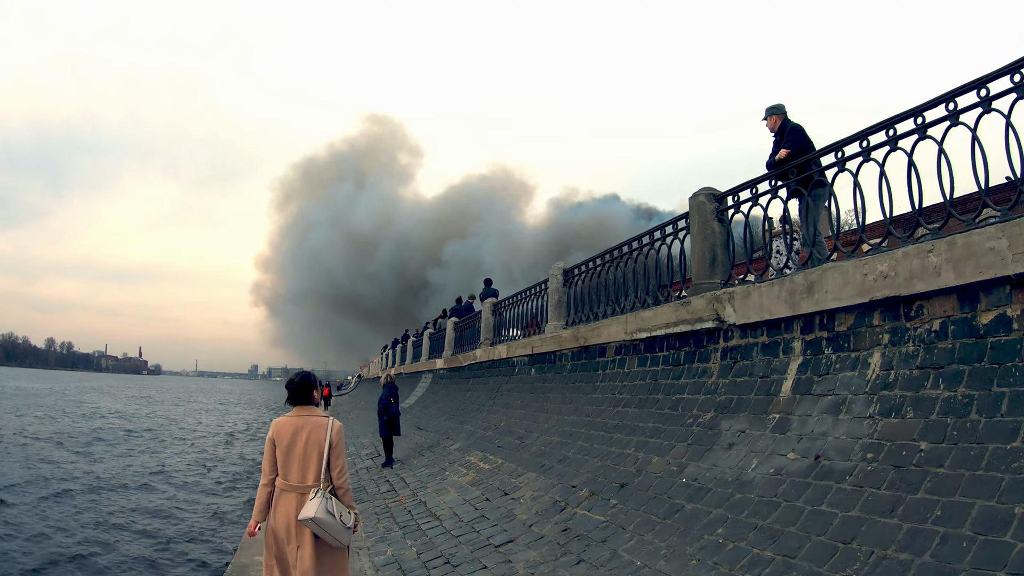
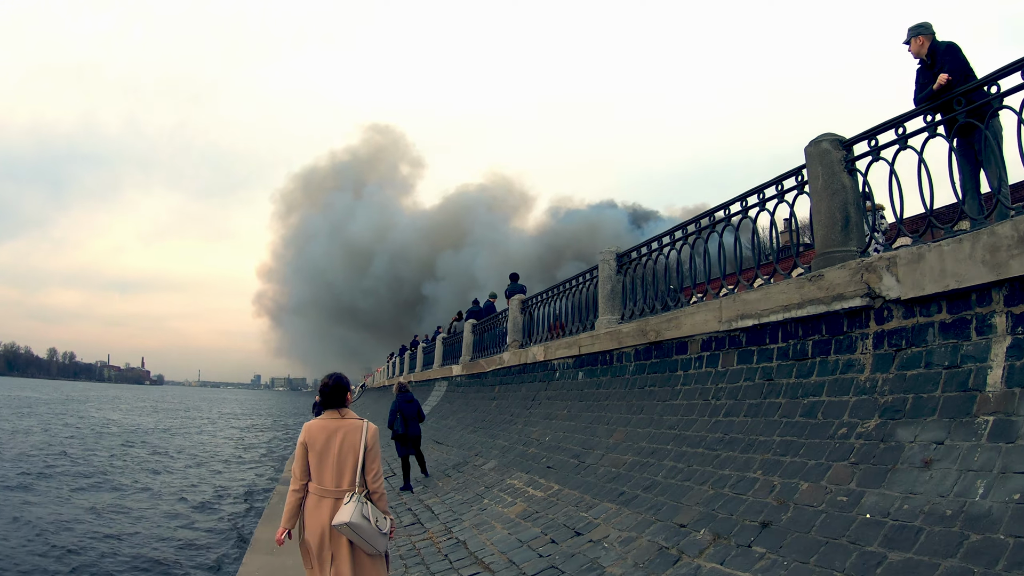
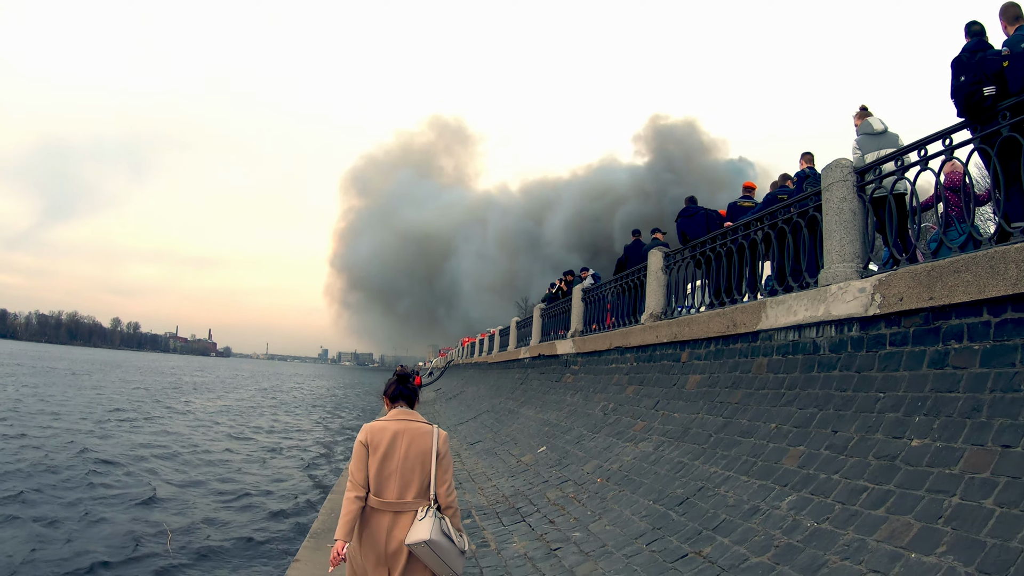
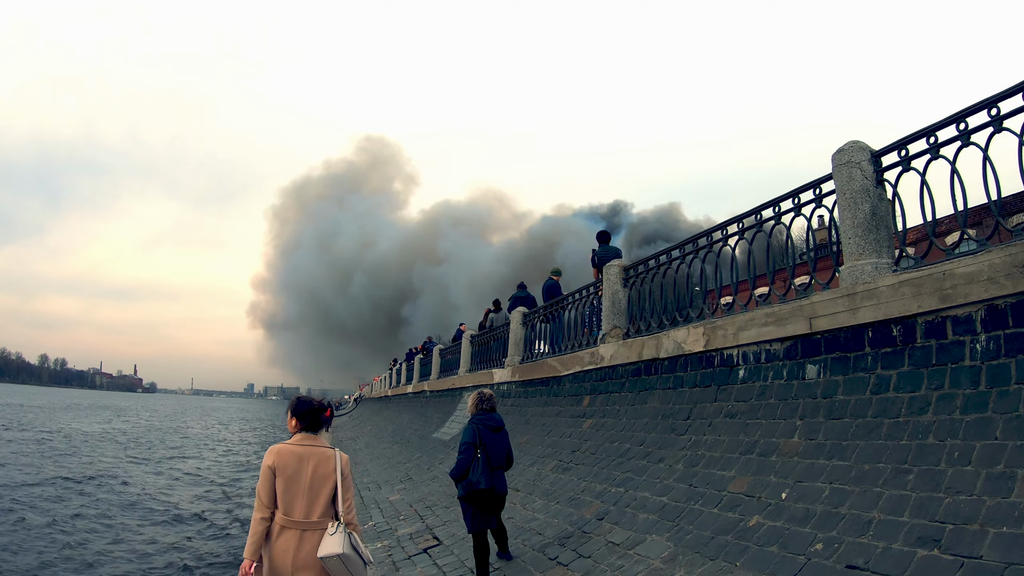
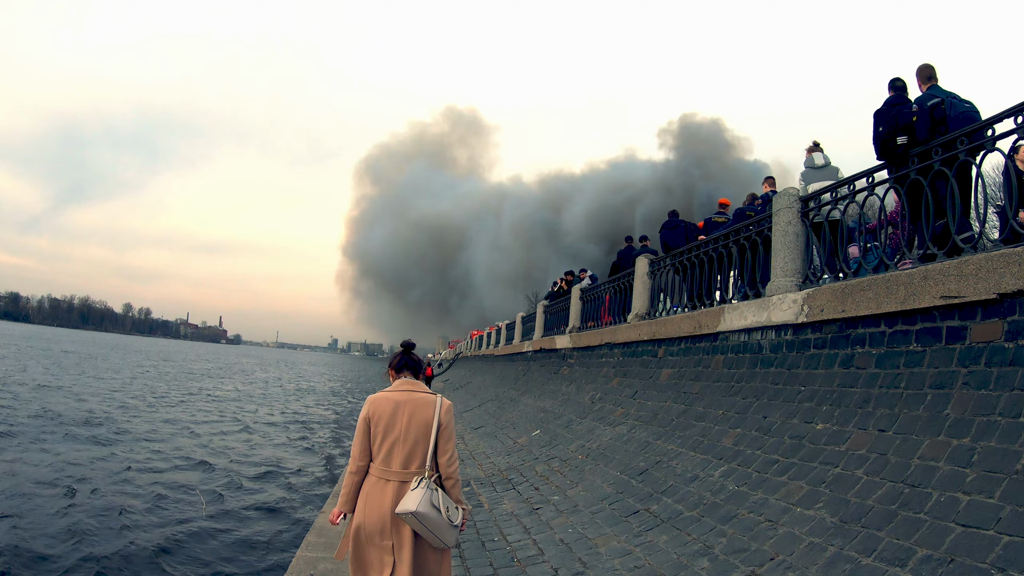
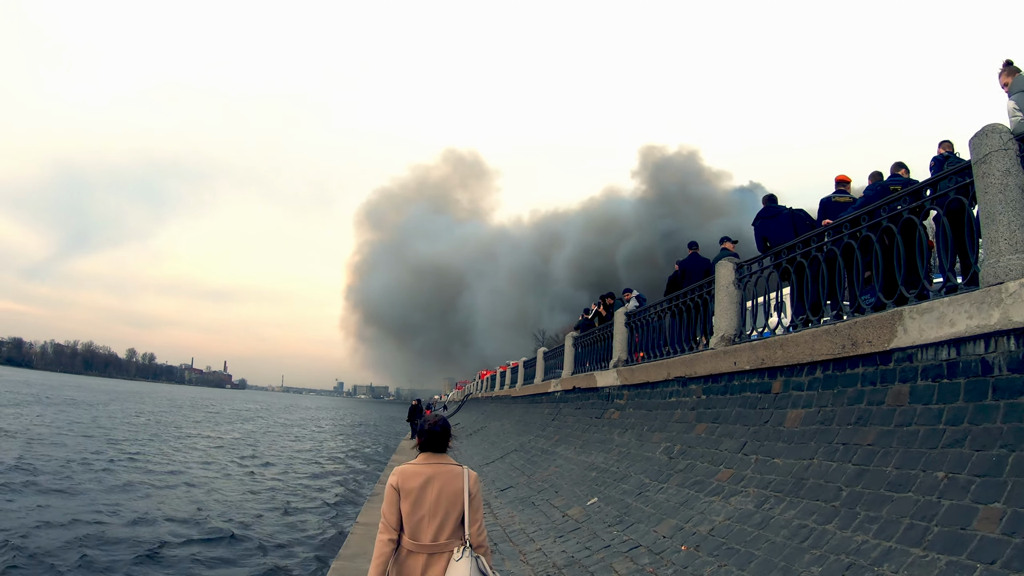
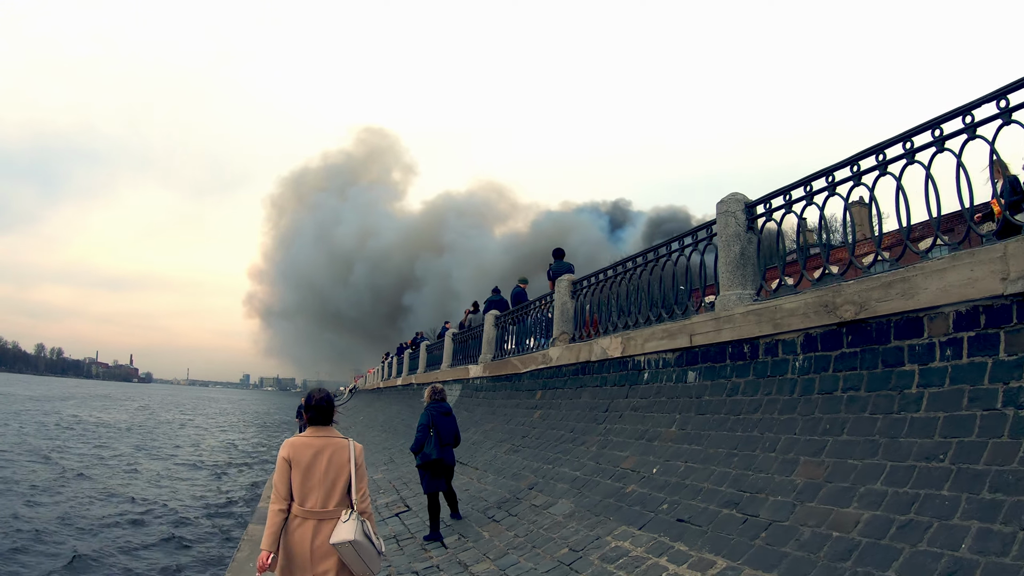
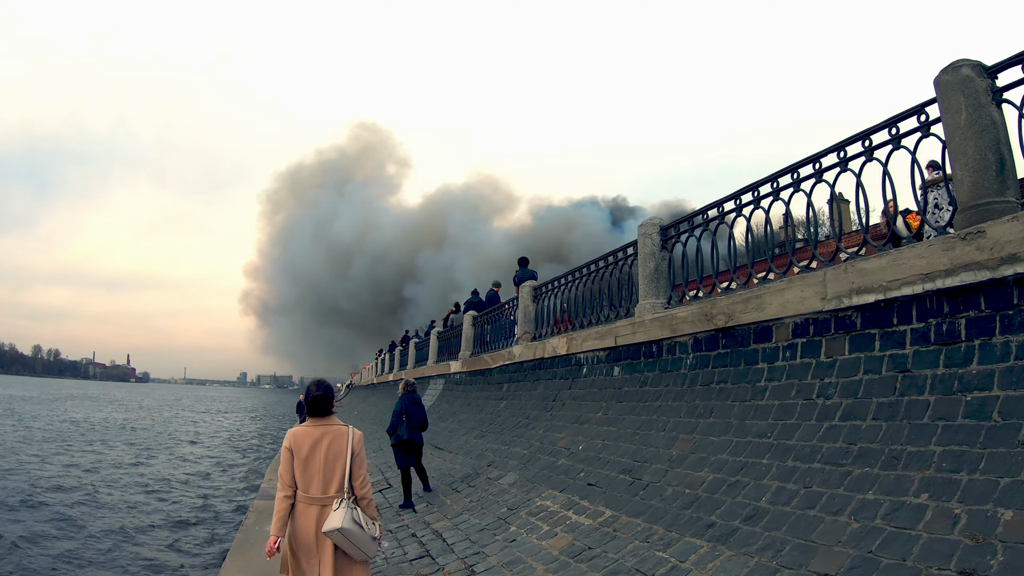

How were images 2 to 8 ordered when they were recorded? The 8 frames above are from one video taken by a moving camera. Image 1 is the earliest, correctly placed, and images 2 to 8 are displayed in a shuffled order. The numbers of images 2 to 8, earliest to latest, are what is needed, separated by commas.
2, 8, 7, 4, 5, 3, 6
